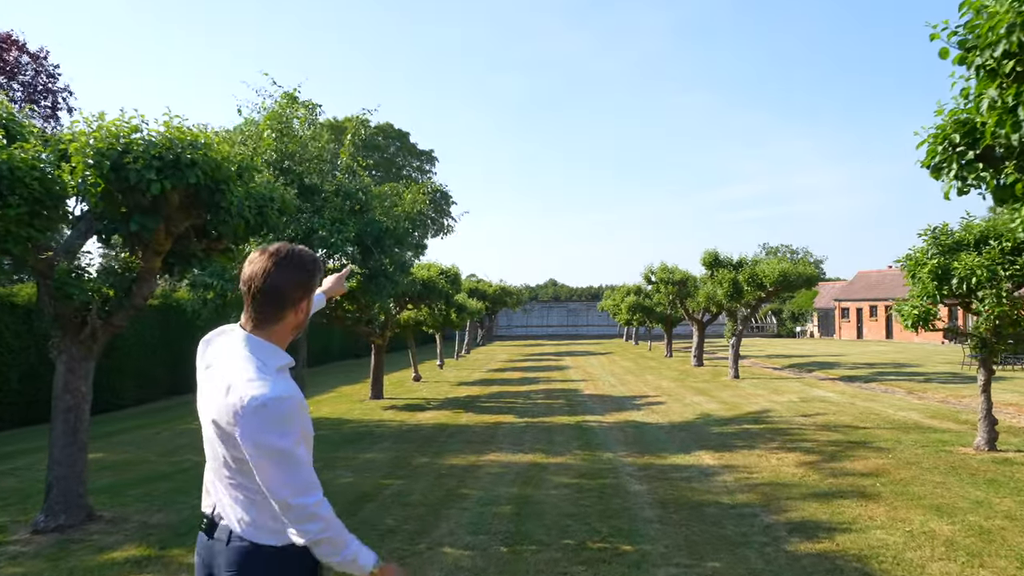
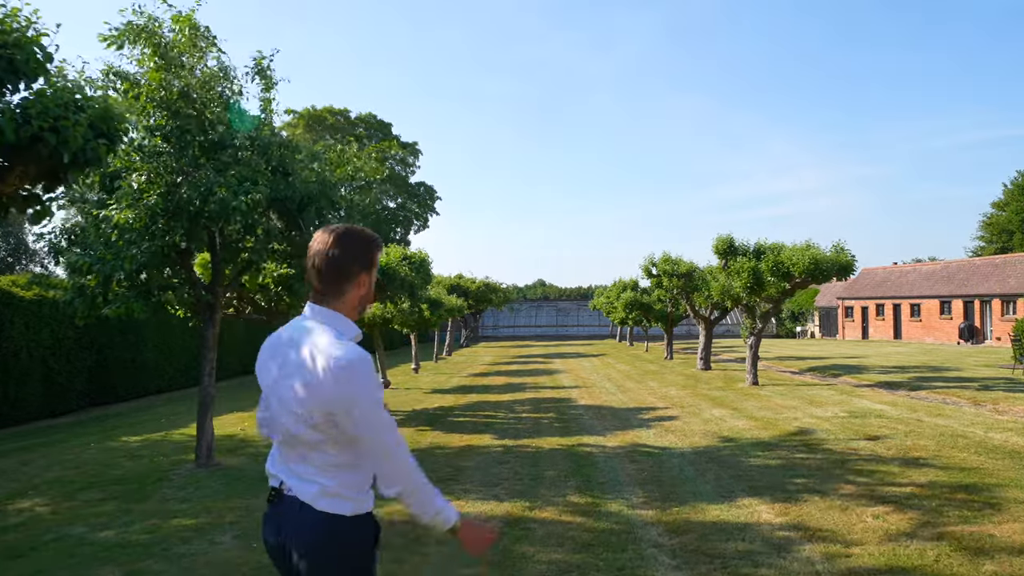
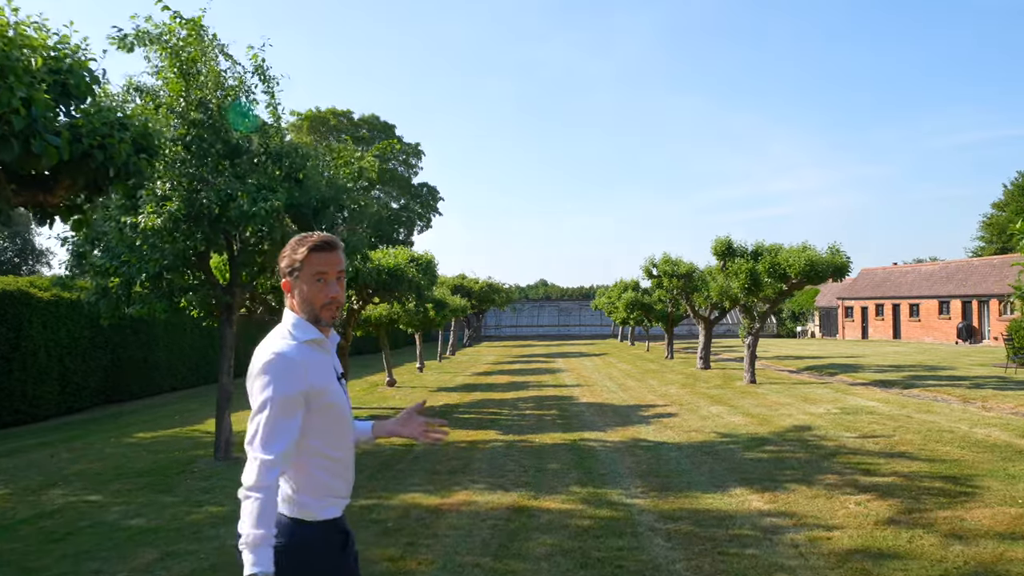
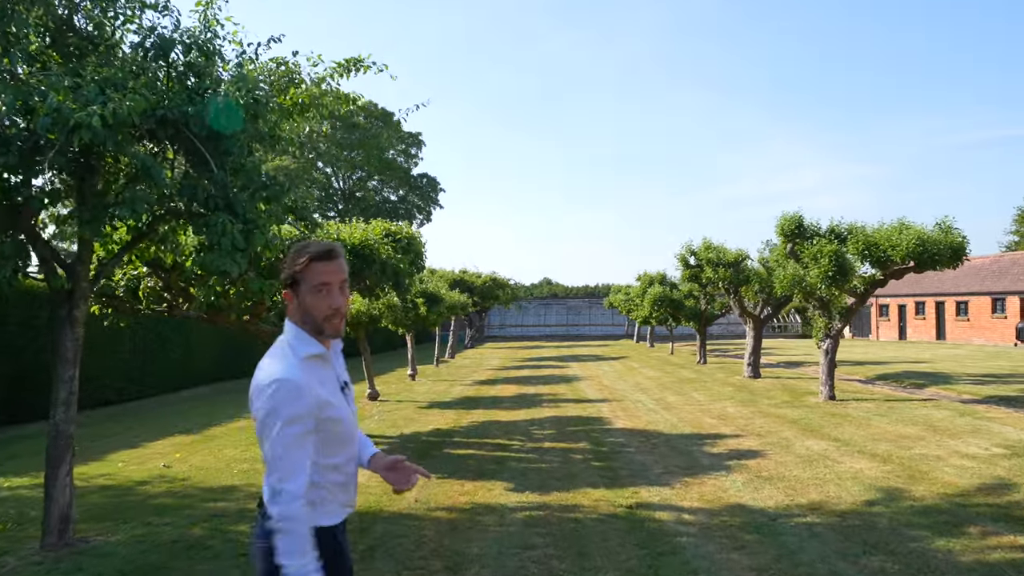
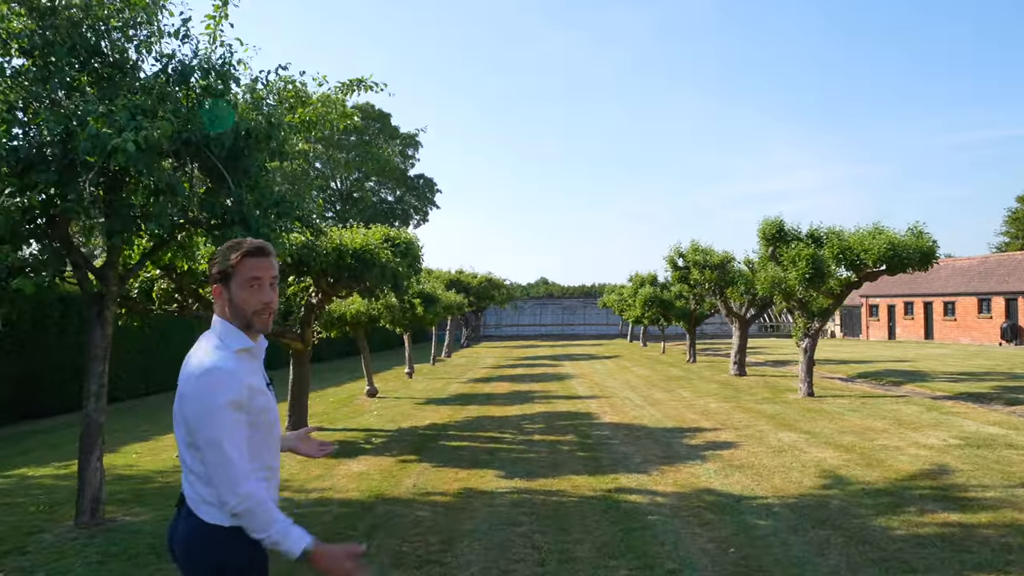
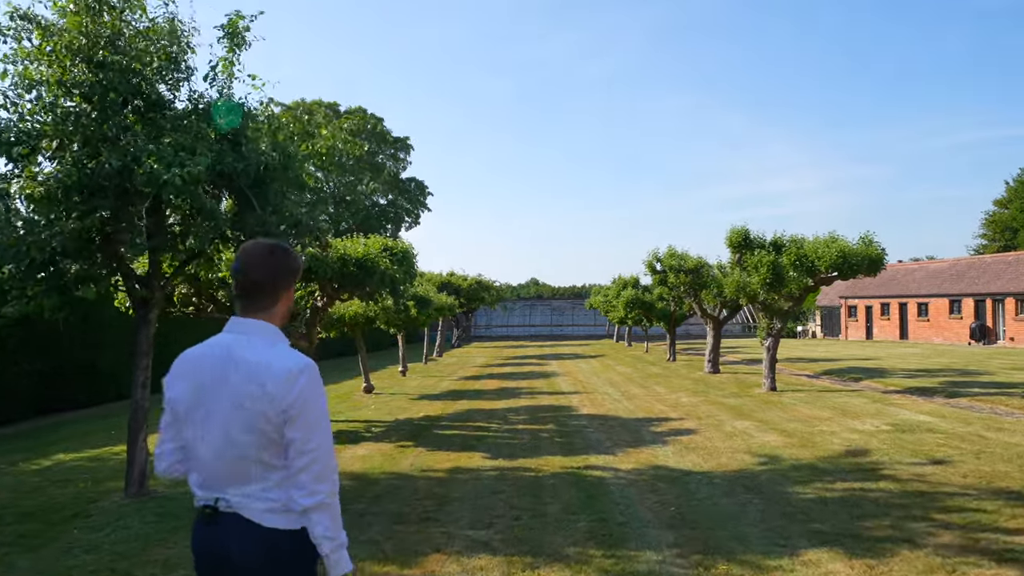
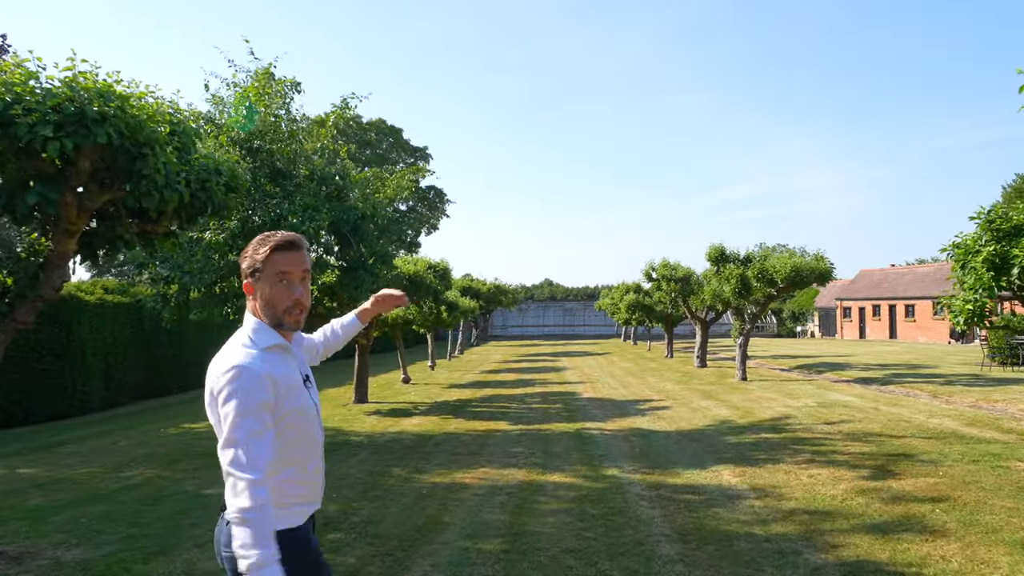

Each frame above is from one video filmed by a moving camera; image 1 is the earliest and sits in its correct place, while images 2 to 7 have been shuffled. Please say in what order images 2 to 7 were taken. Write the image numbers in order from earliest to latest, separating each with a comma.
7, 3, 2, 6, 5, 4
